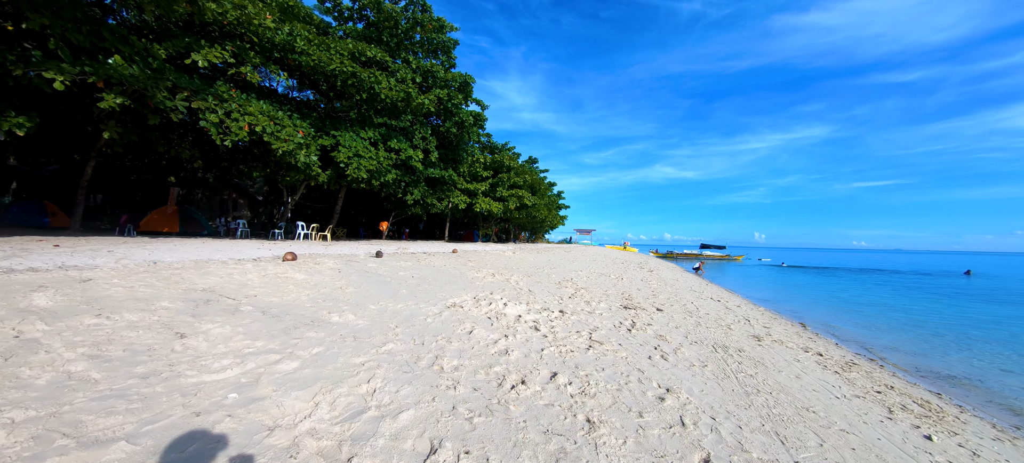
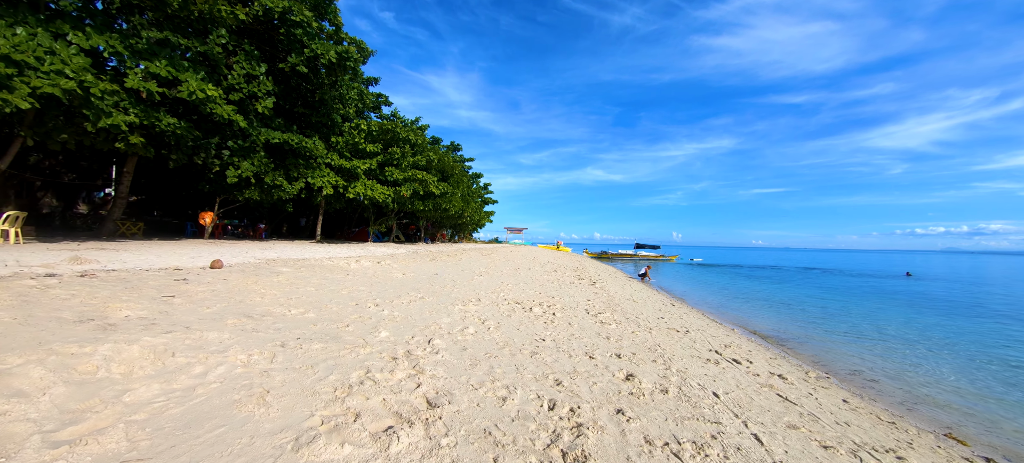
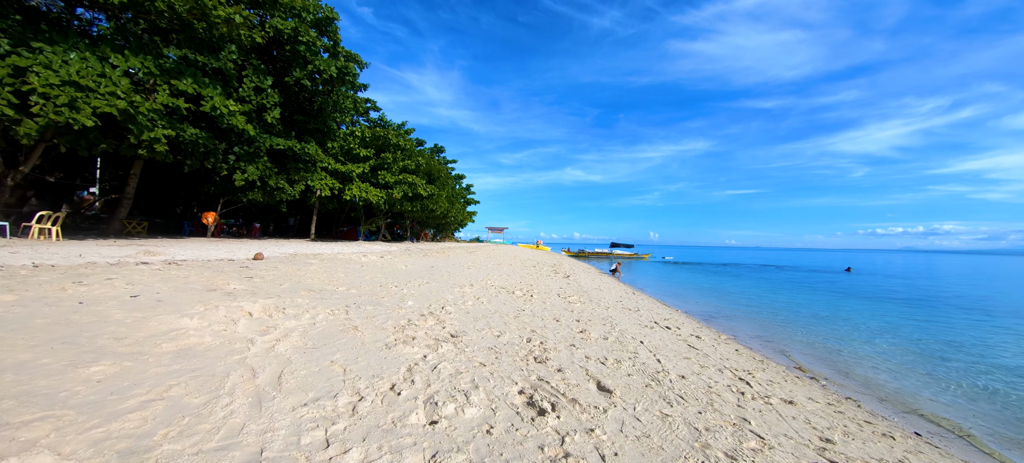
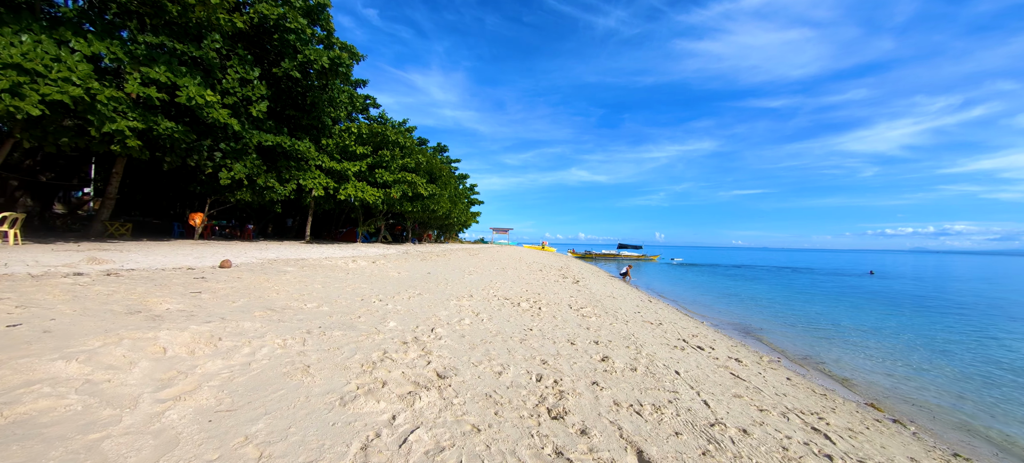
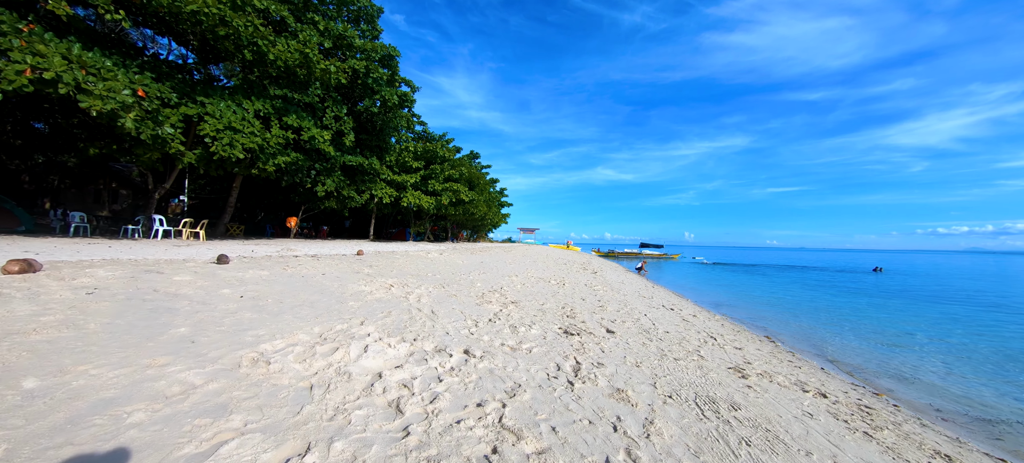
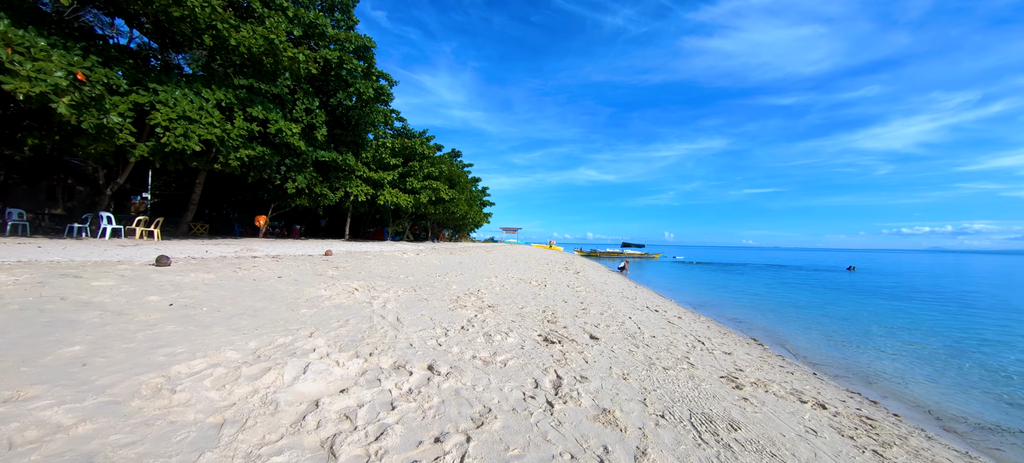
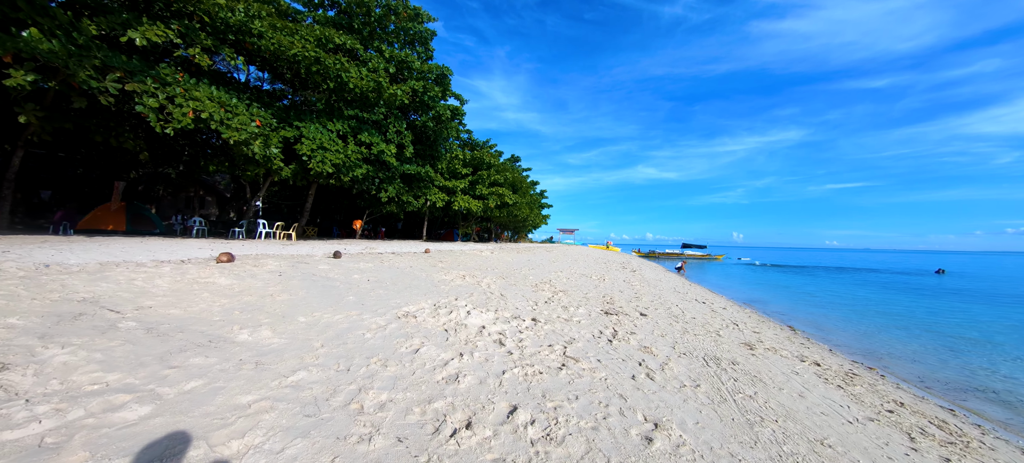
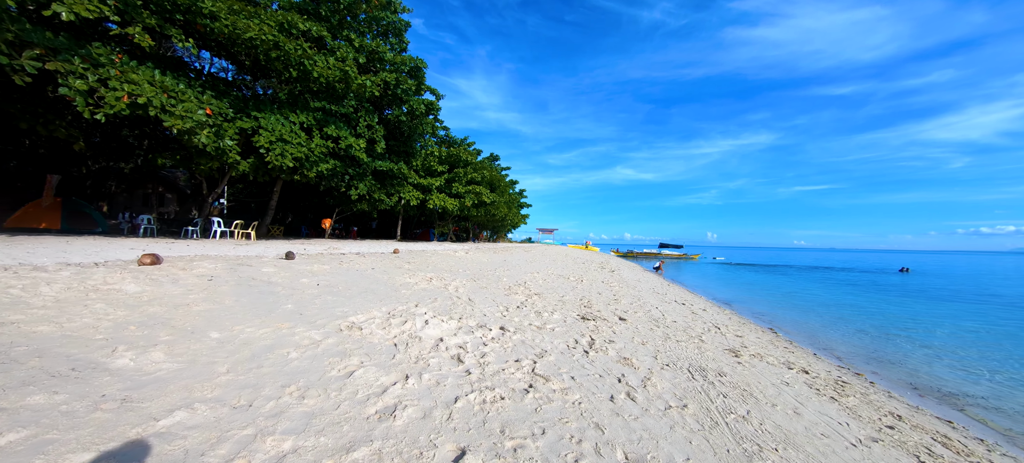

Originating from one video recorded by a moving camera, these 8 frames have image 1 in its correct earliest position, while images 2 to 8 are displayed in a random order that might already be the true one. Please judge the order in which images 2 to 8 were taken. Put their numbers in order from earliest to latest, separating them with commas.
7, 8, 5, 6, 3, 4, 2
